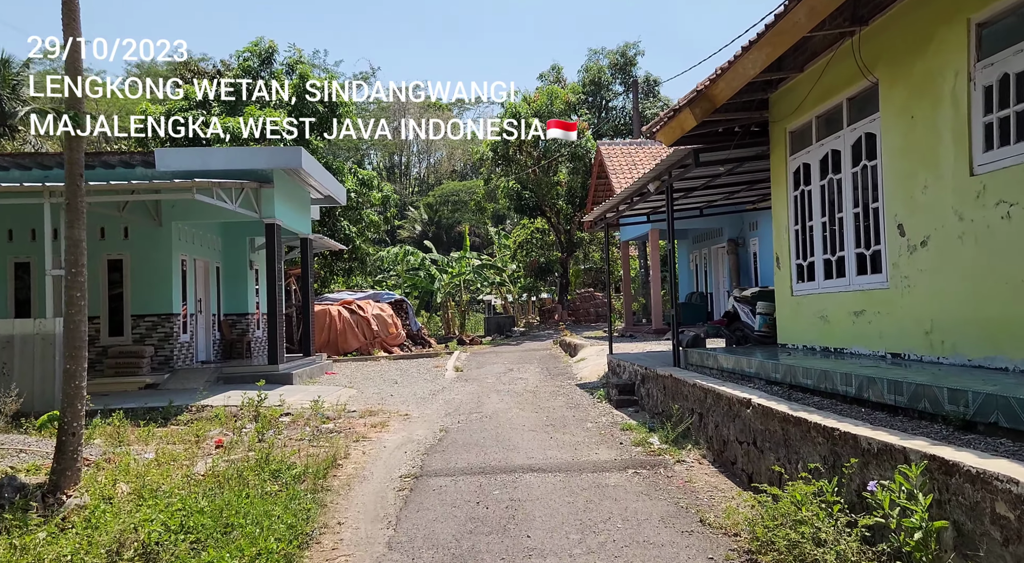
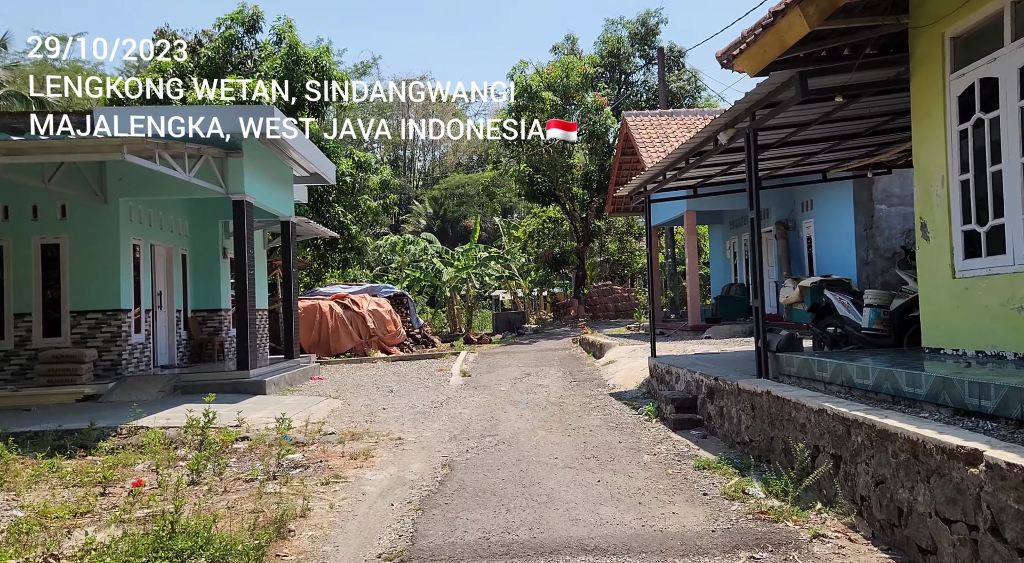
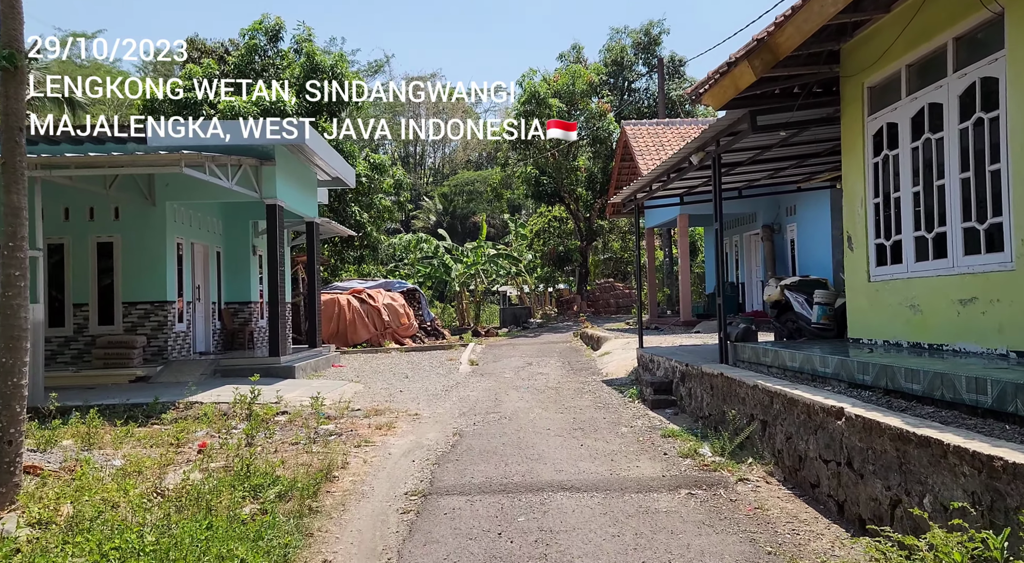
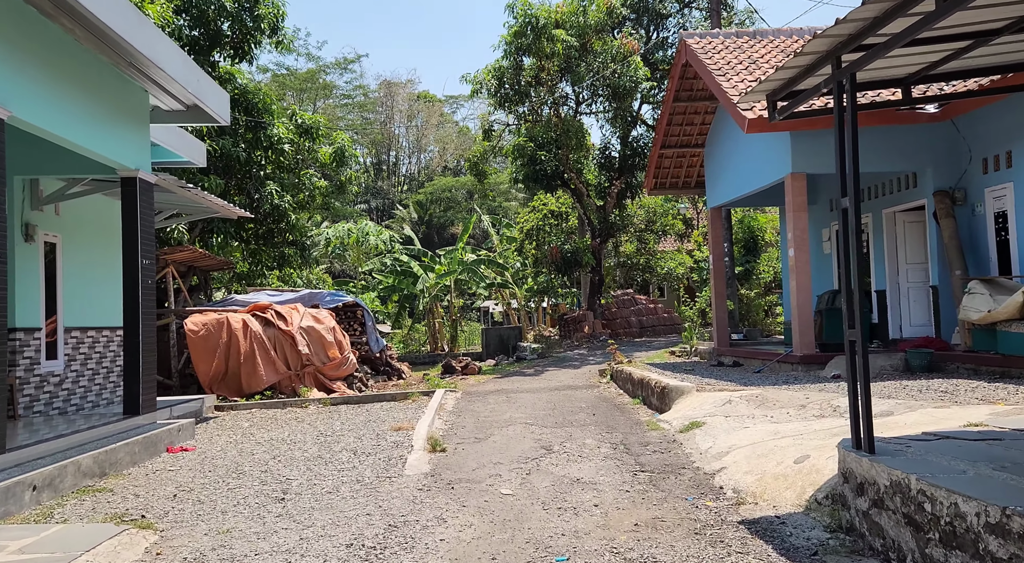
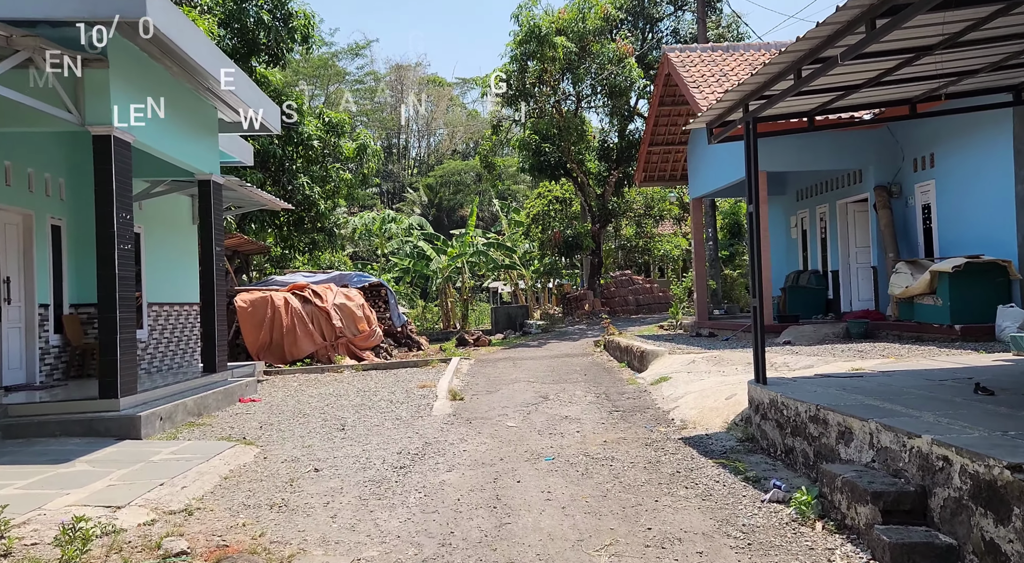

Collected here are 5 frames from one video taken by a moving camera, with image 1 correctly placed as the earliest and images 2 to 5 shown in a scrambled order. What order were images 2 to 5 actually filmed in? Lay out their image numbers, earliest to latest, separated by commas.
3, 2, 5, 4
